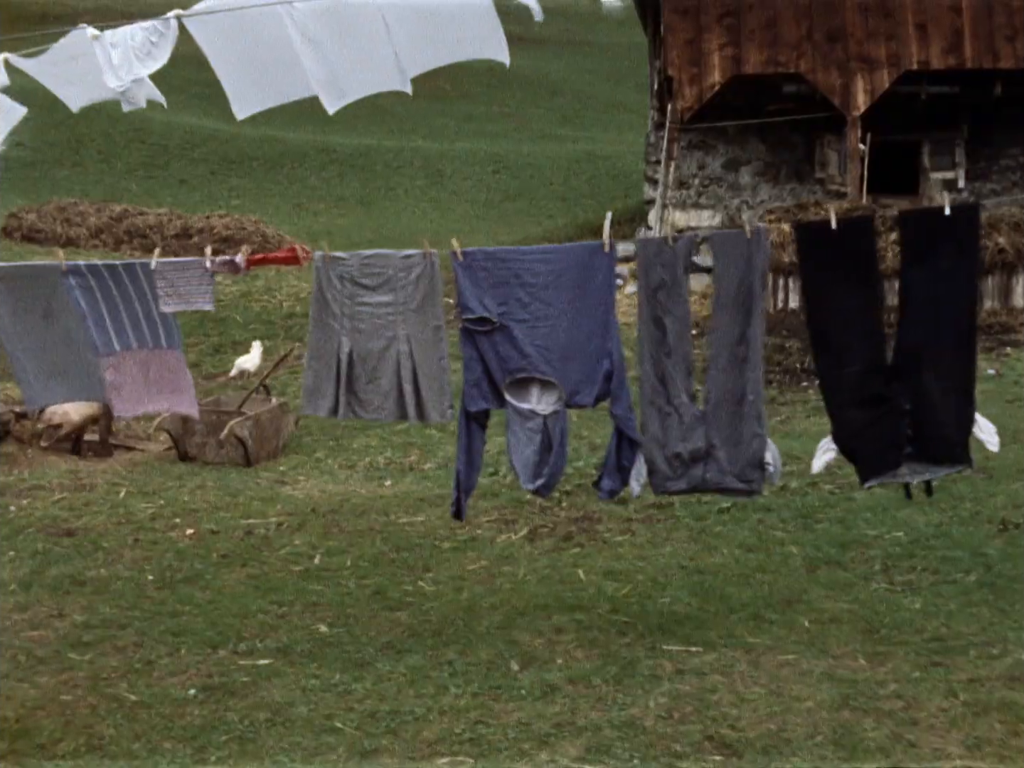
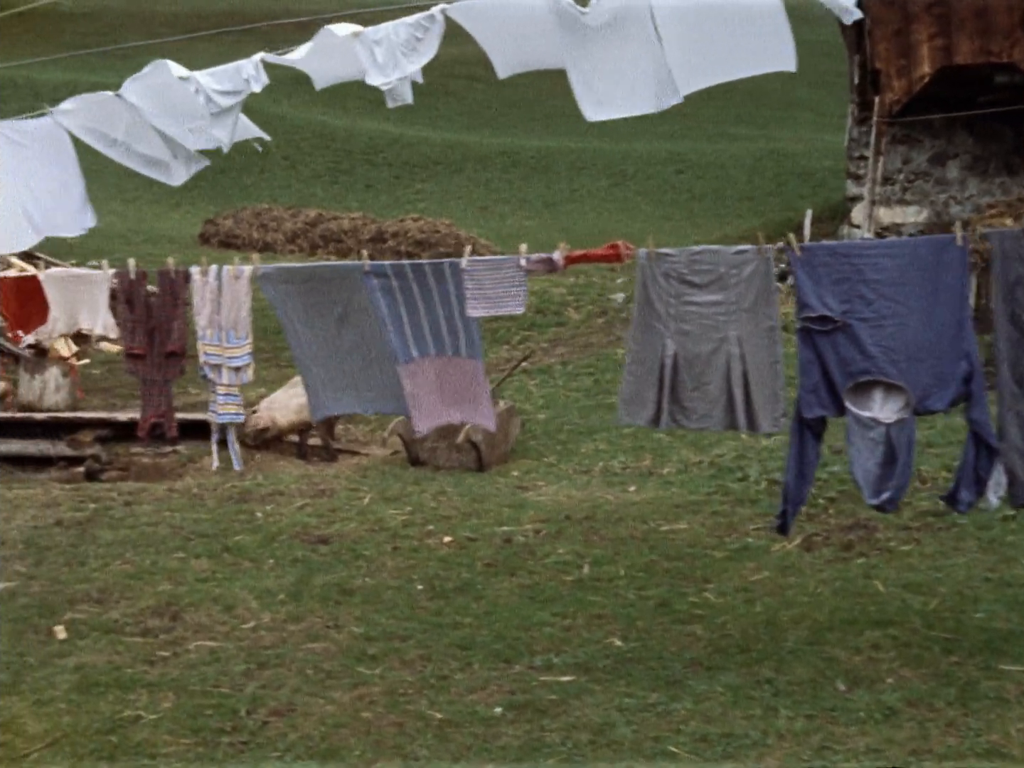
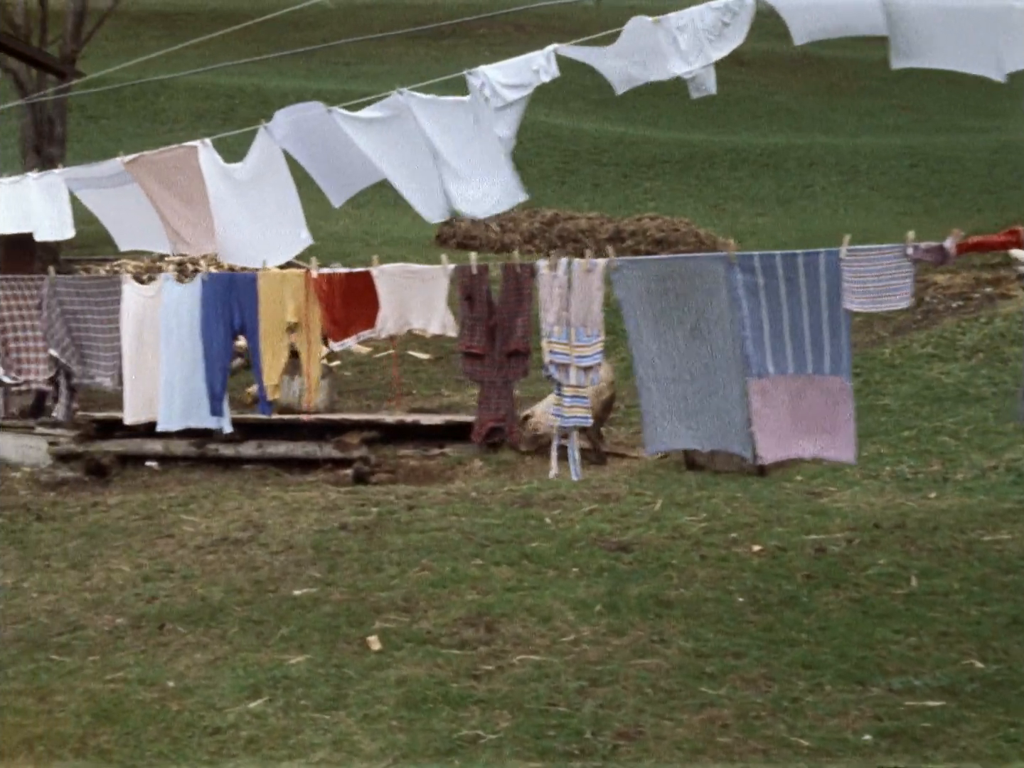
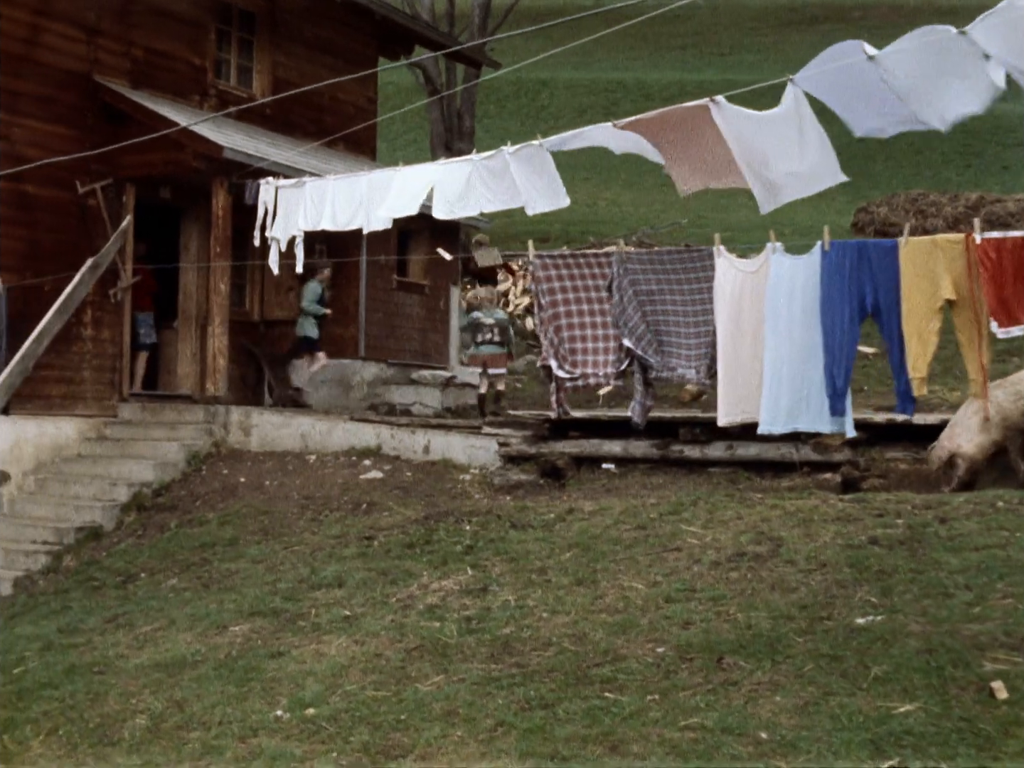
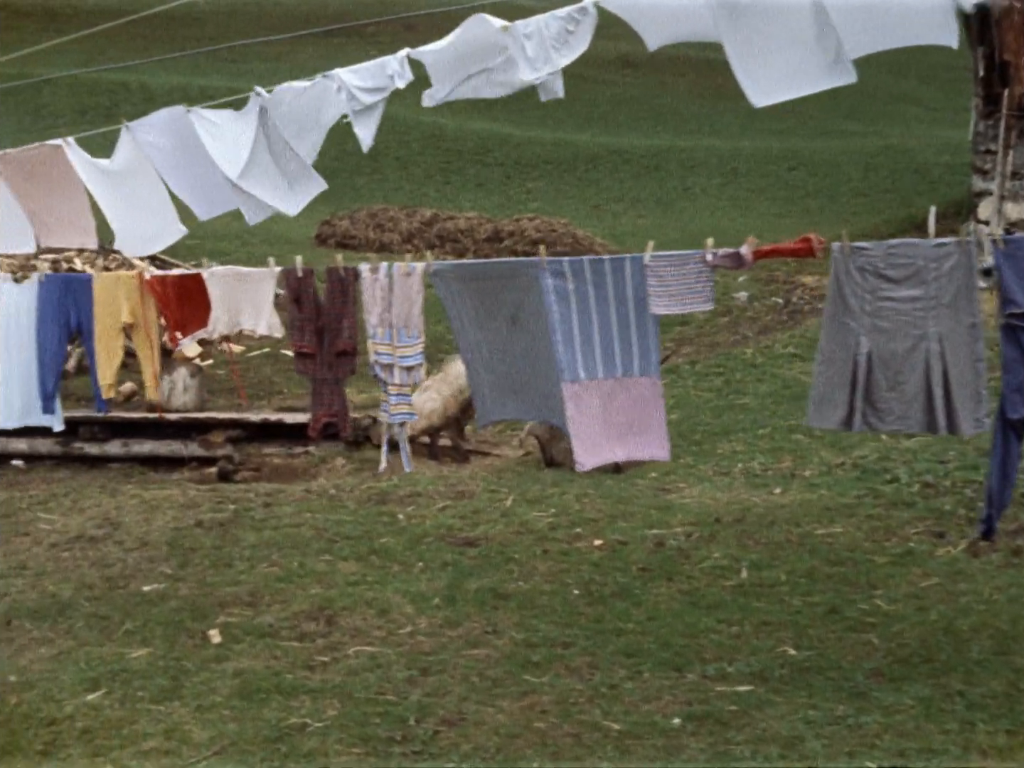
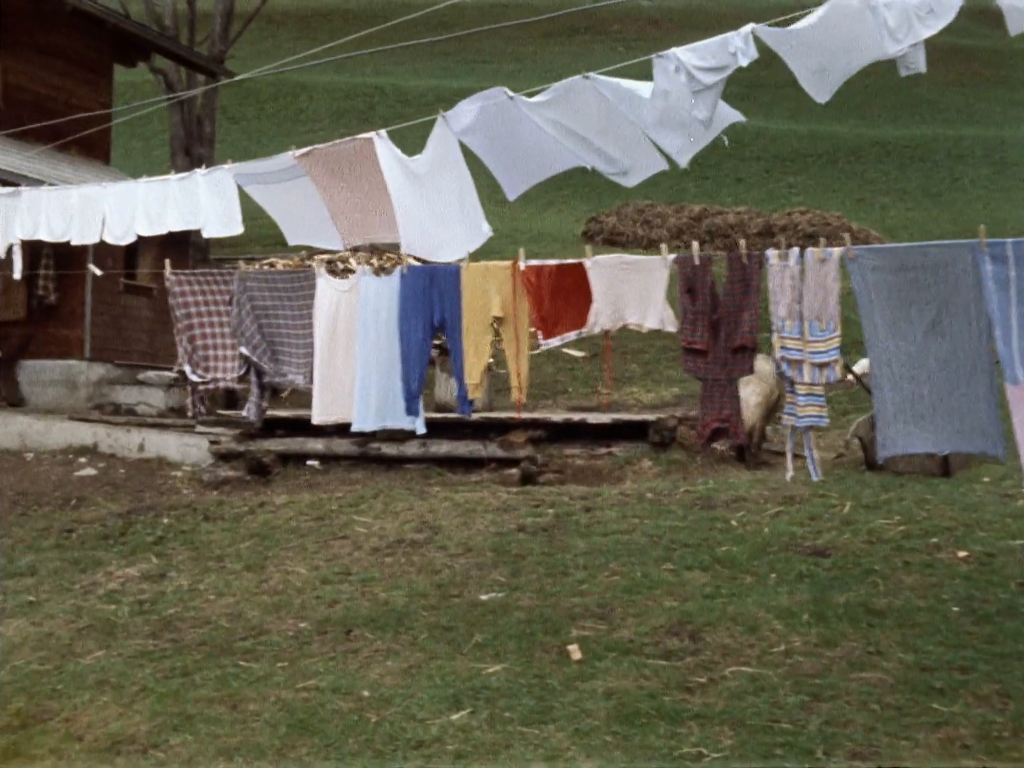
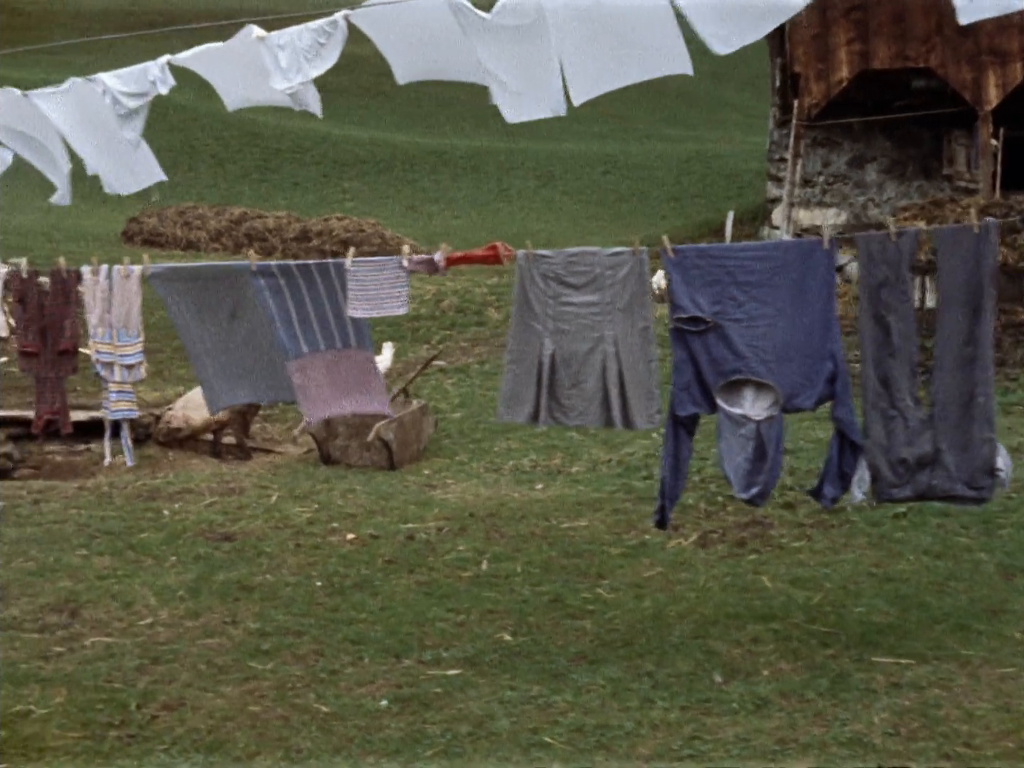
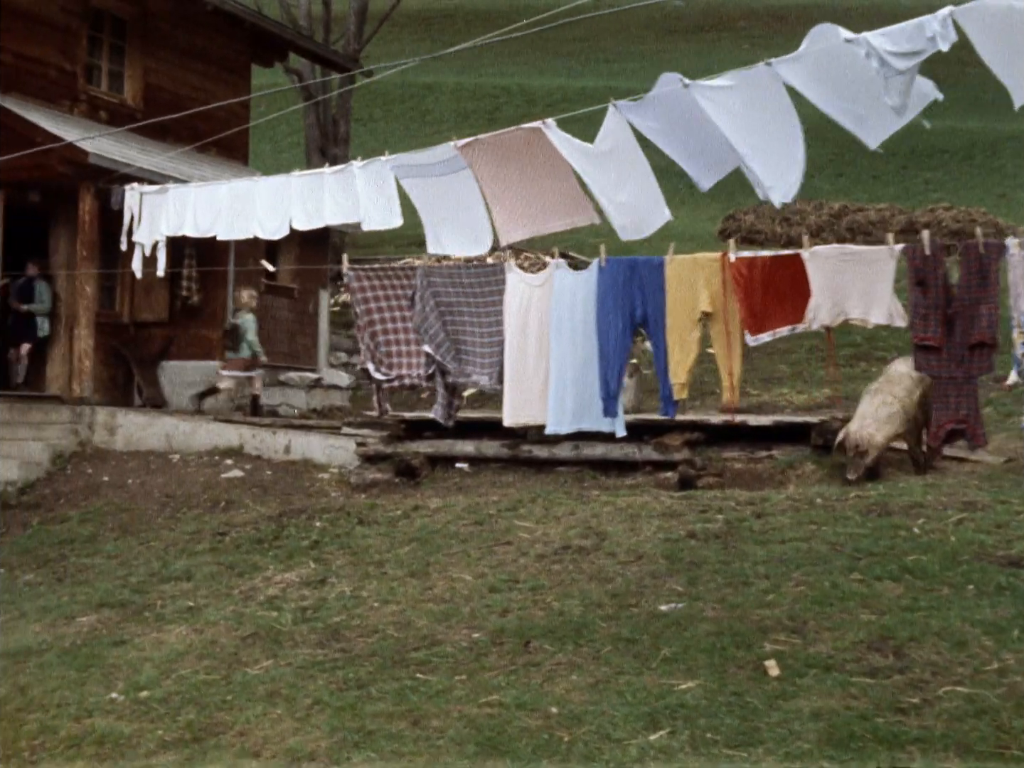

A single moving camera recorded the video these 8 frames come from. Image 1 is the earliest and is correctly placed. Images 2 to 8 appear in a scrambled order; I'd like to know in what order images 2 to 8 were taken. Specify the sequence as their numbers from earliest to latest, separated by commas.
7, 2, 5, 3, 6, 8, 4
